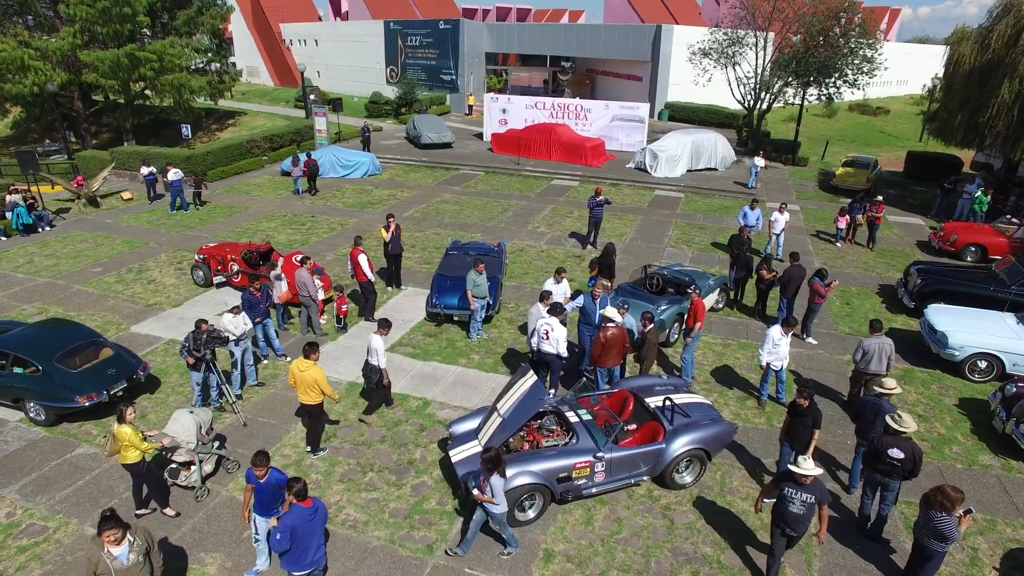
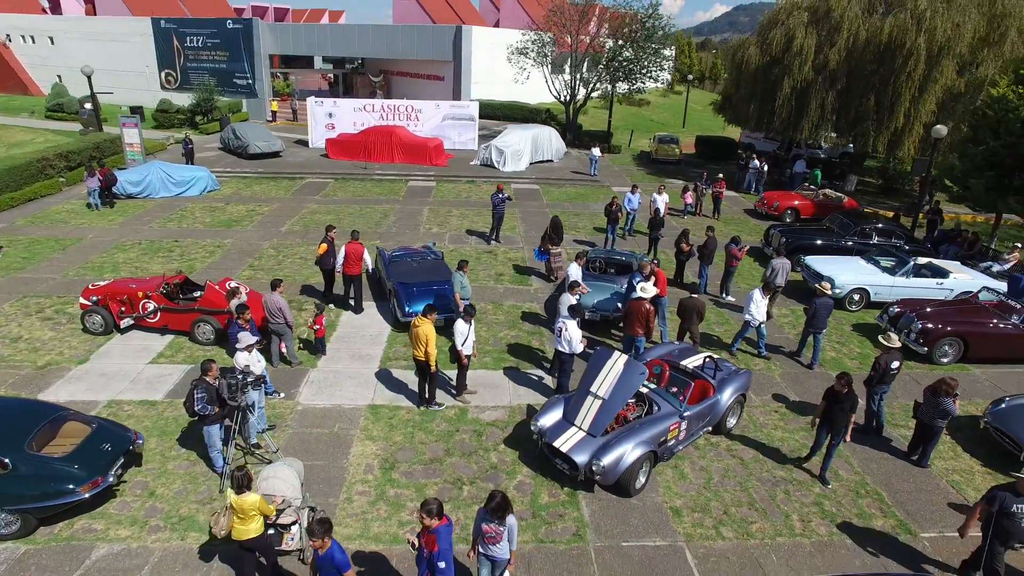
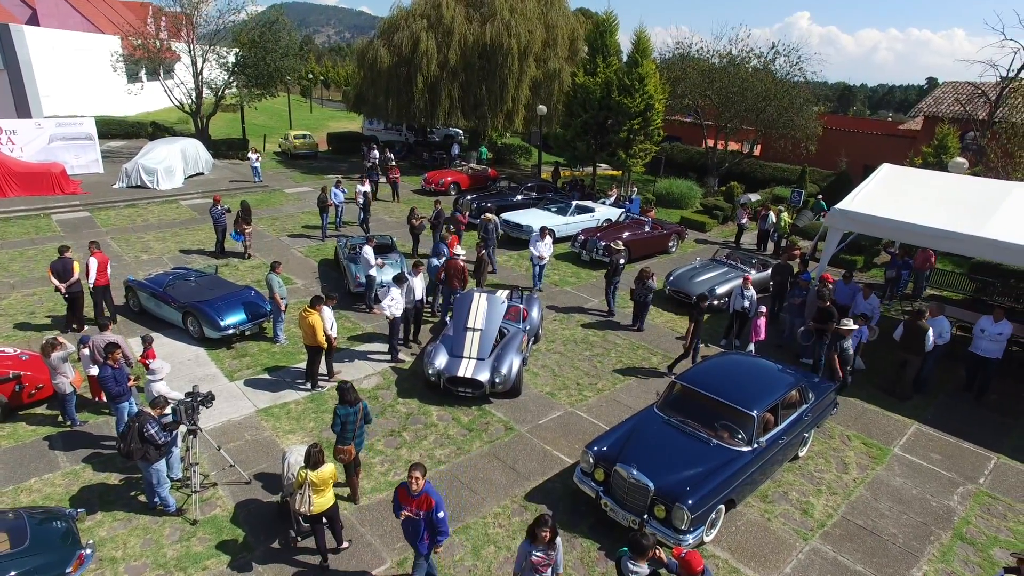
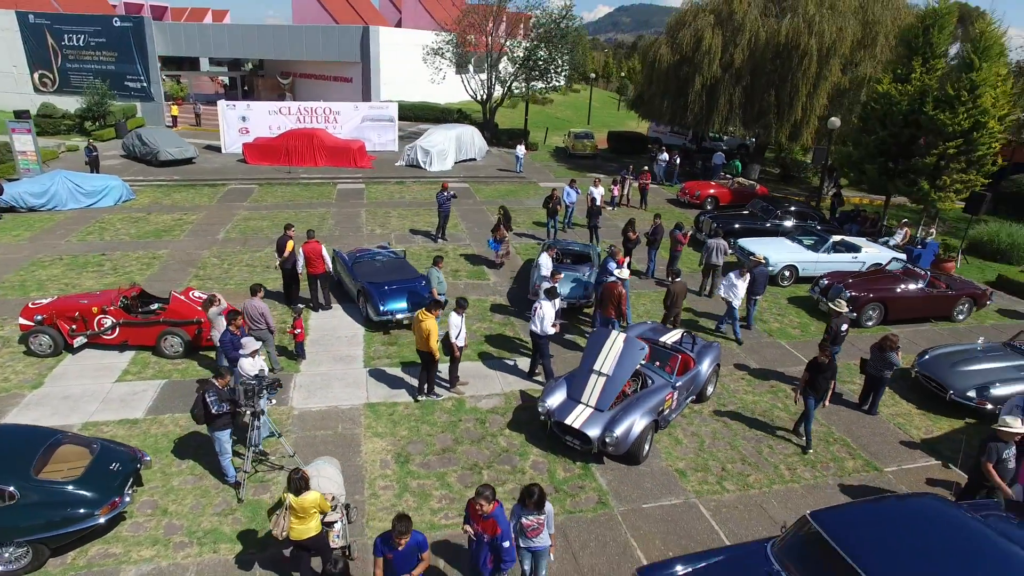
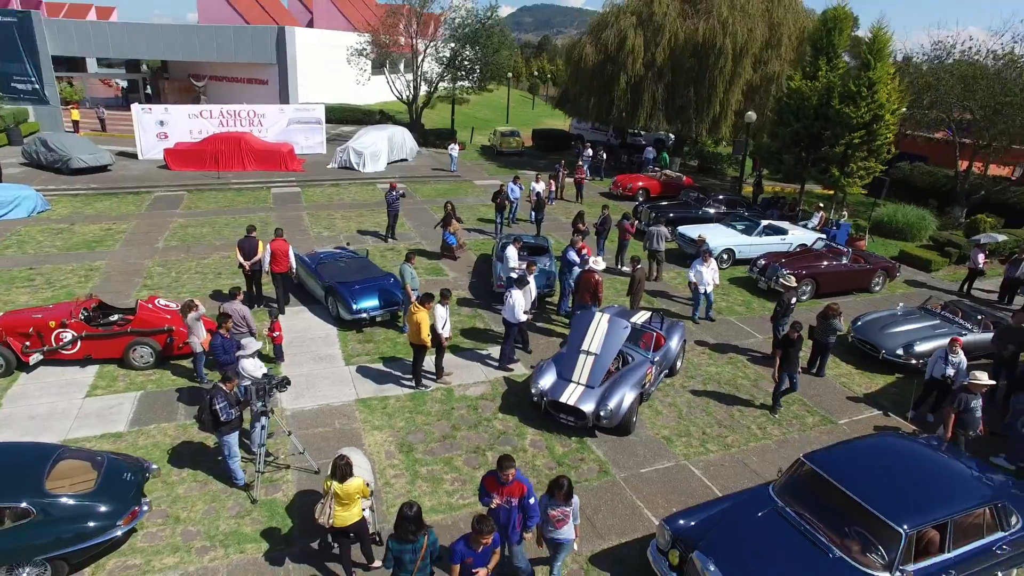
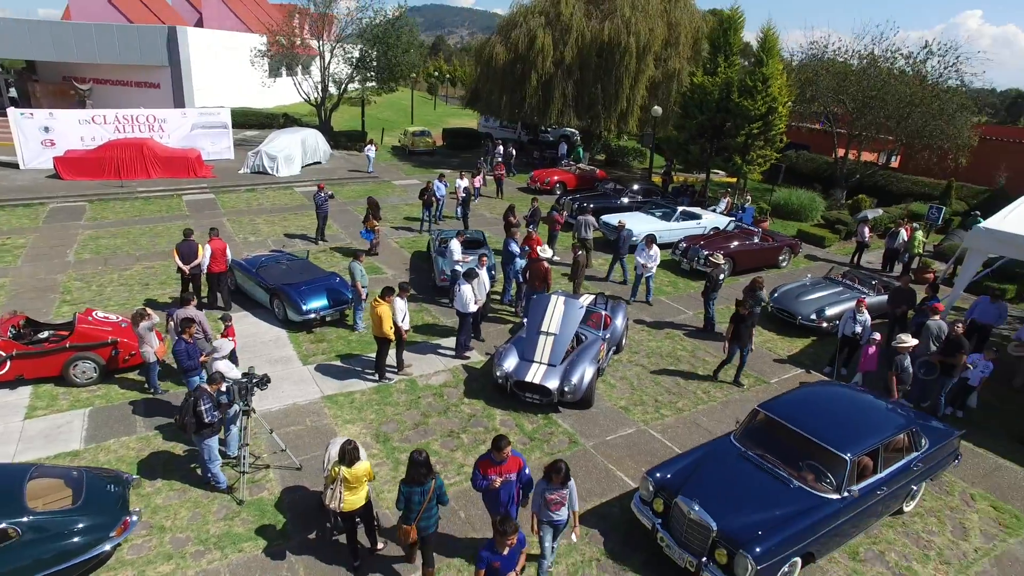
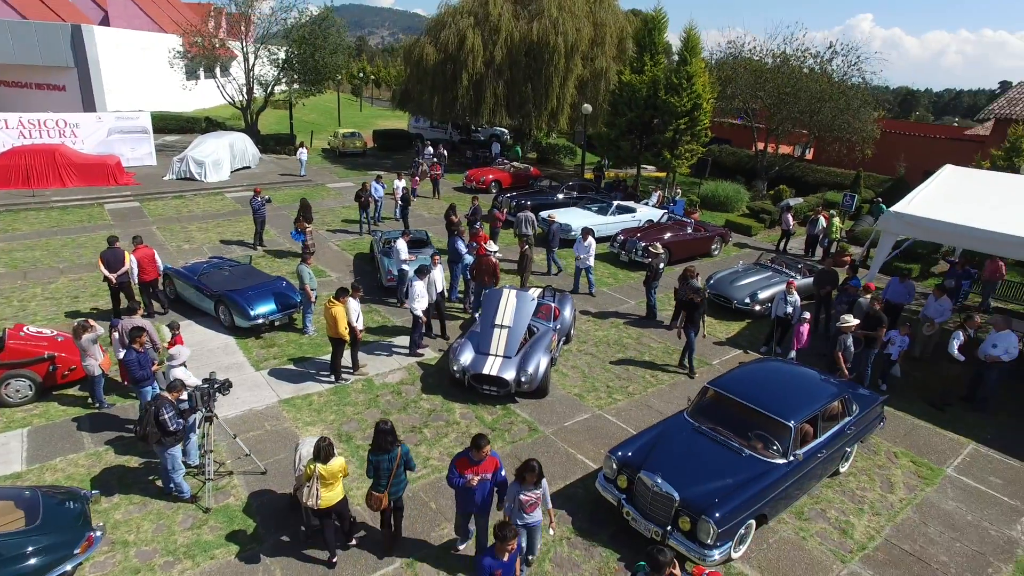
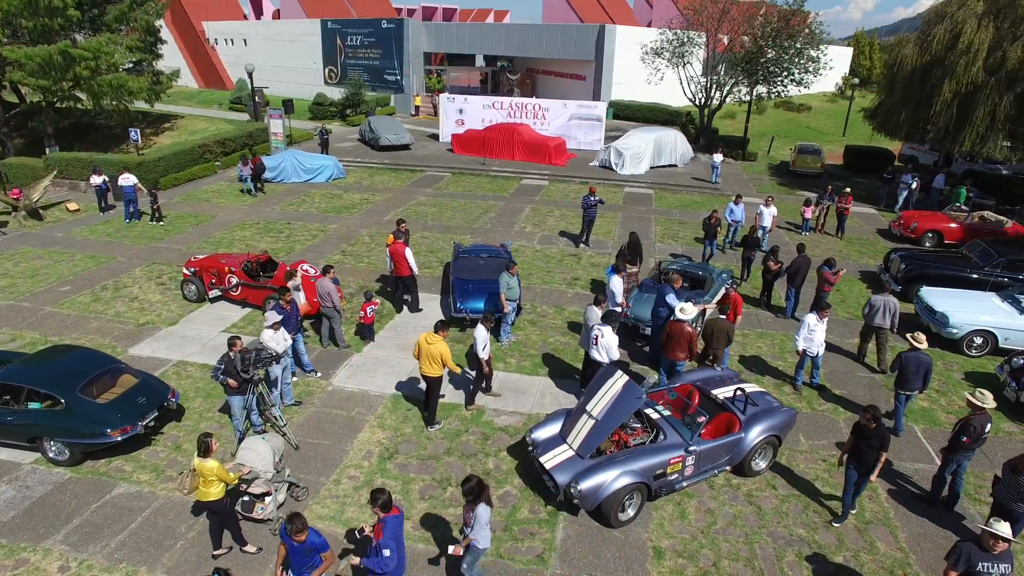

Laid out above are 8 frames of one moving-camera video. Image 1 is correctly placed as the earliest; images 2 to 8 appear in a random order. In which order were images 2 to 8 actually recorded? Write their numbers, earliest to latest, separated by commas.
8, 2, 4, 5, 6, 7, 3
